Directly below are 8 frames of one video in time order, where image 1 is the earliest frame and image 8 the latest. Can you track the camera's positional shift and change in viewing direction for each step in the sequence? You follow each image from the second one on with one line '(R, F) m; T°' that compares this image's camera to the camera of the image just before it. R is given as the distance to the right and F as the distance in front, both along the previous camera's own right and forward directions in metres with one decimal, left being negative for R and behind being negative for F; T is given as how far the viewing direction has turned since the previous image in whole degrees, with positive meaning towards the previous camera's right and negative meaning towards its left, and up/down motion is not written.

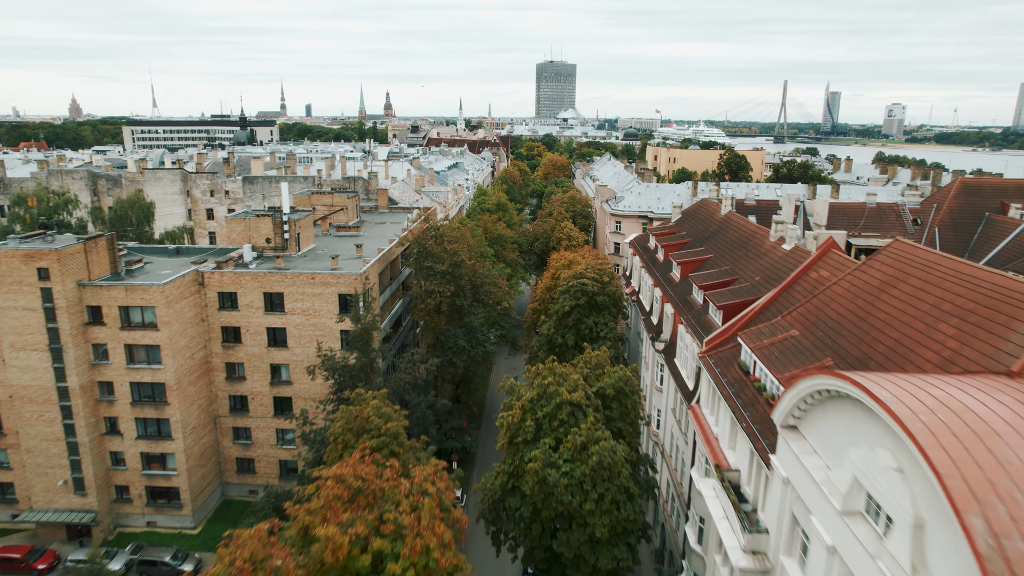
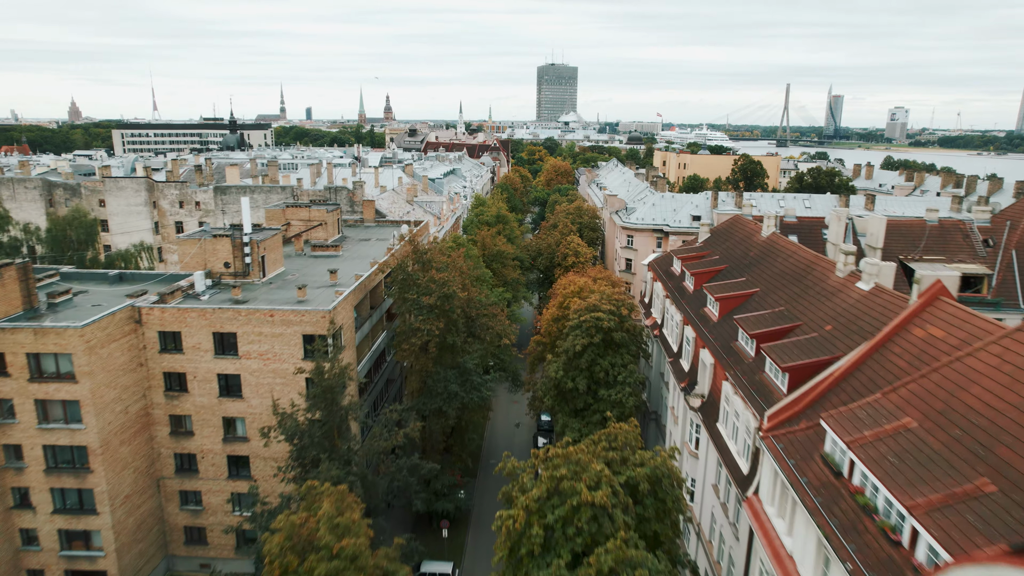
(0.0, +6.2) m; 0°
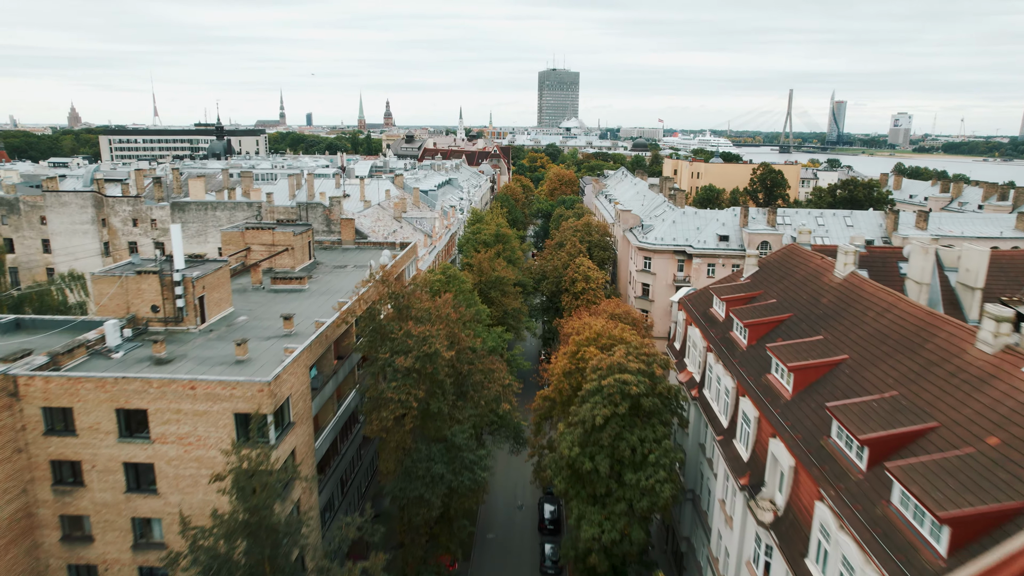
(0.0, +7.4) m; 0°
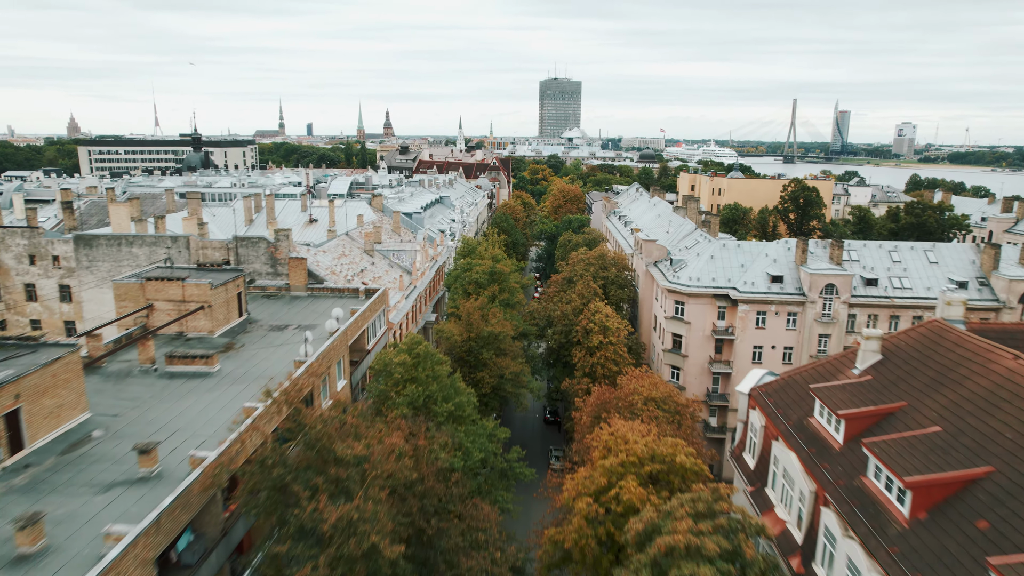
(+0.2, +10.8) m; 0°
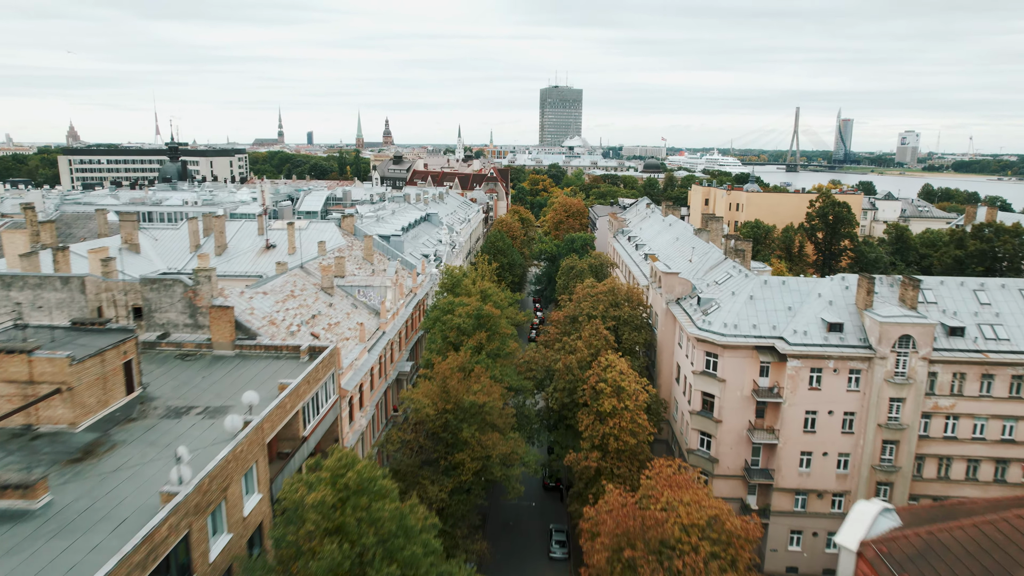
(+0.5, +8.7) m; 0°
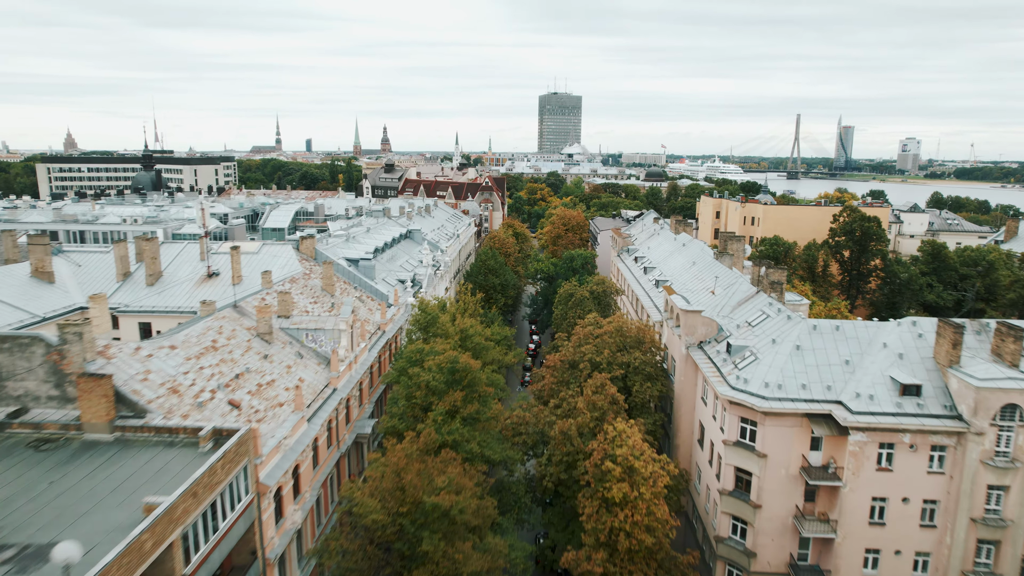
(+0.7, +7.7) m; 0°
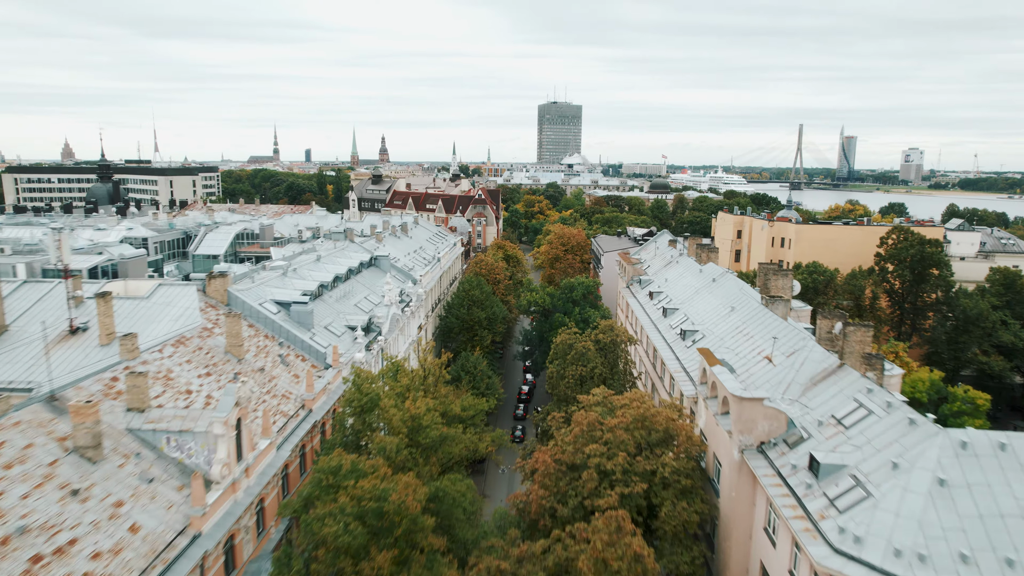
(+0.9, +11.2) m; 0°
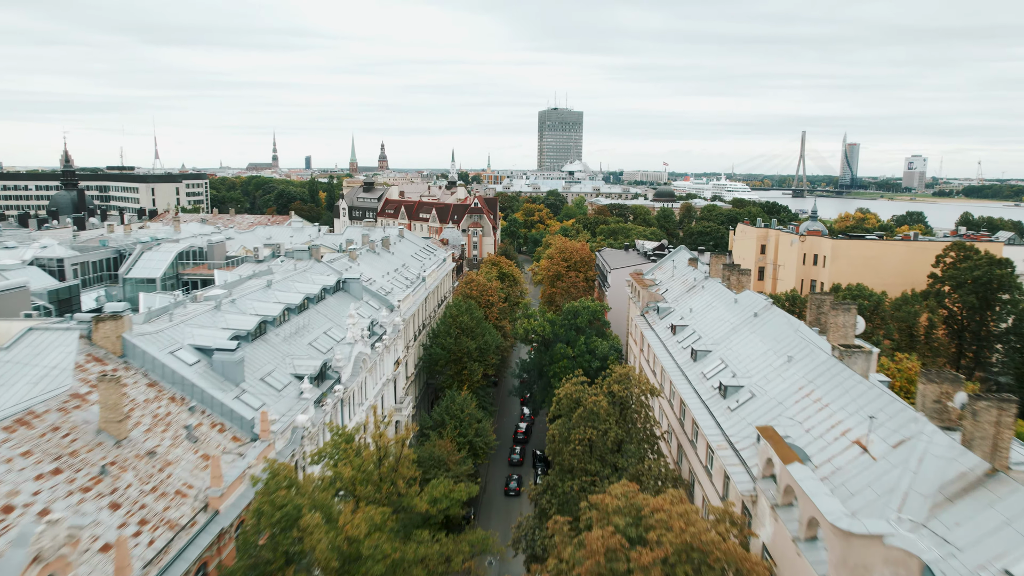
(+0.4, +8.3) m; 0°
